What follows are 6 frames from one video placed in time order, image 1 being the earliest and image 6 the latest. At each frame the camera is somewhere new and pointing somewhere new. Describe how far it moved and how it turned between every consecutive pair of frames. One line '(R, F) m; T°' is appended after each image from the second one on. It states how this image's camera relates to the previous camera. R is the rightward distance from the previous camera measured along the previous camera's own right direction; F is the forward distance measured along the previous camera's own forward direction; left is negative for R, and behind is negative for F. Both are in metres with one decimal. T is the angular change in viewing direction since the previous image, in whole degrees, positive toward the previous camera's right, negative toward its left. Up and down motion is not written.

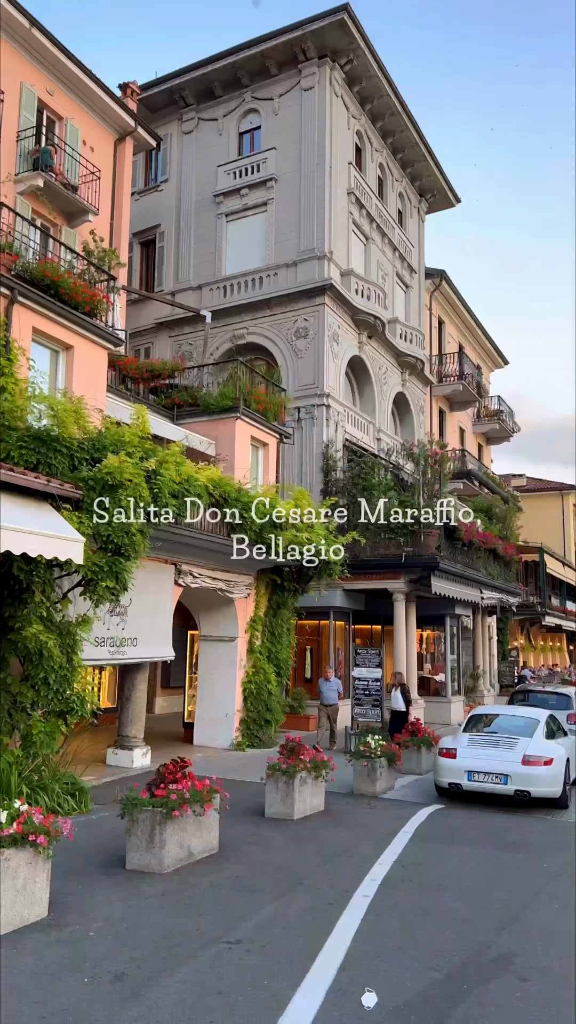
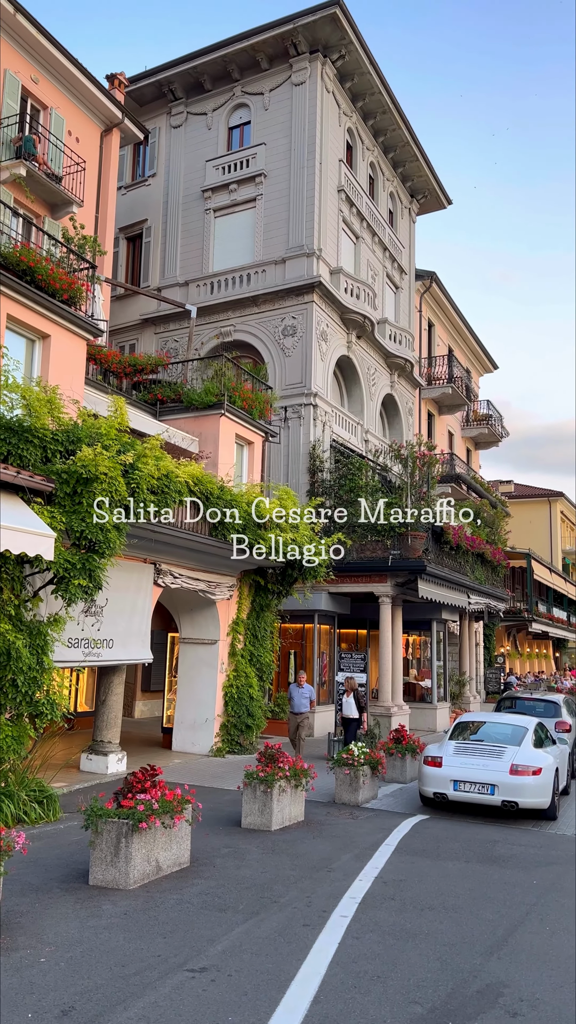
(+0.1, +0.4) m; +1°
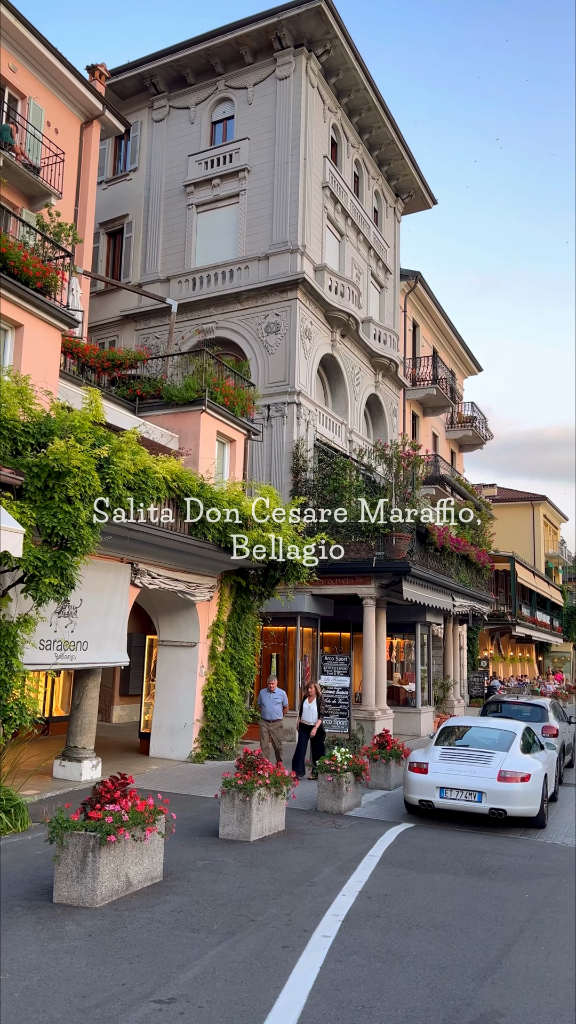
(0.0, +0.4) m; +1°
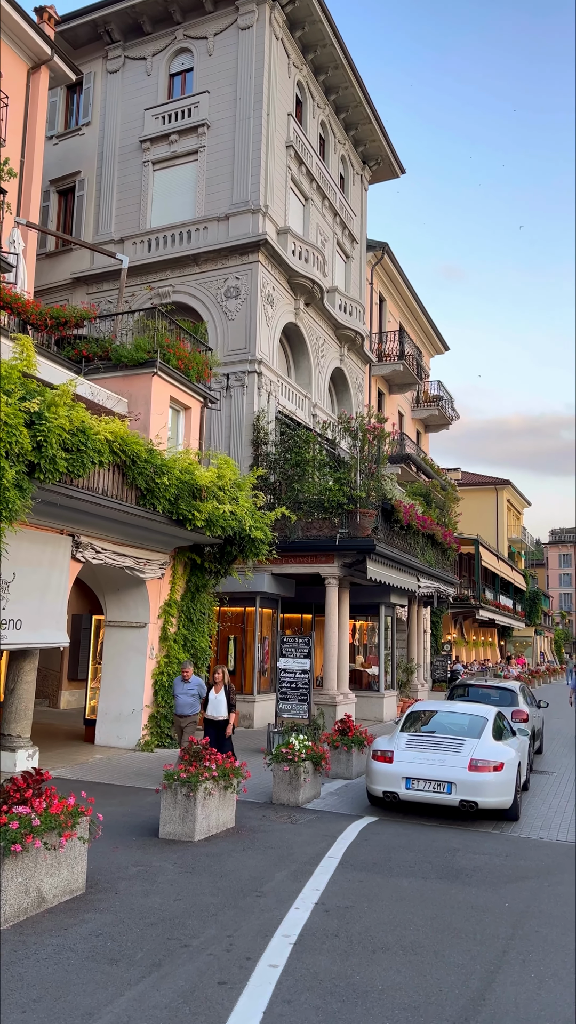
(+0.1, +1.0) m; +3°
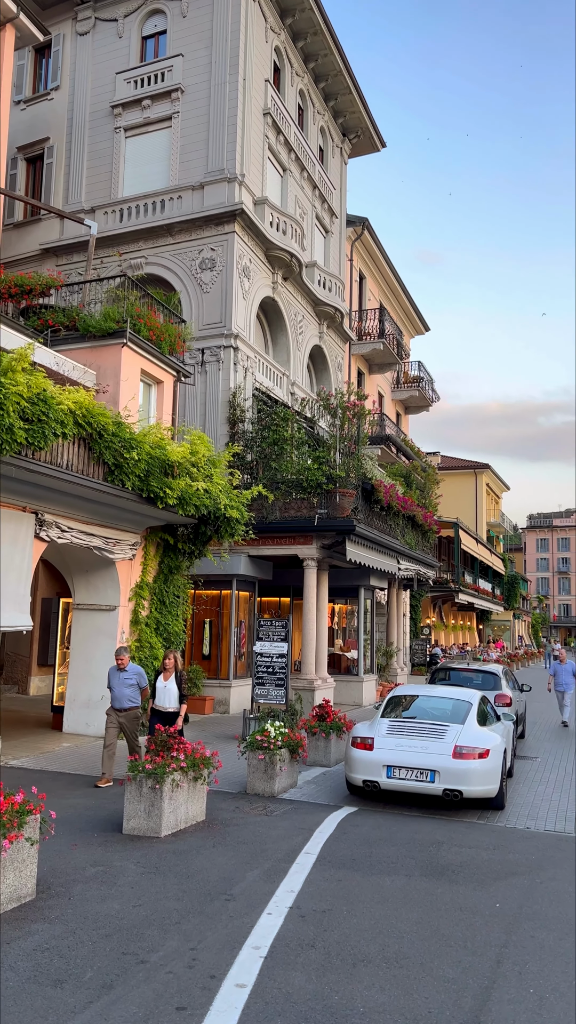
(0.0, +0.5) m; +1°
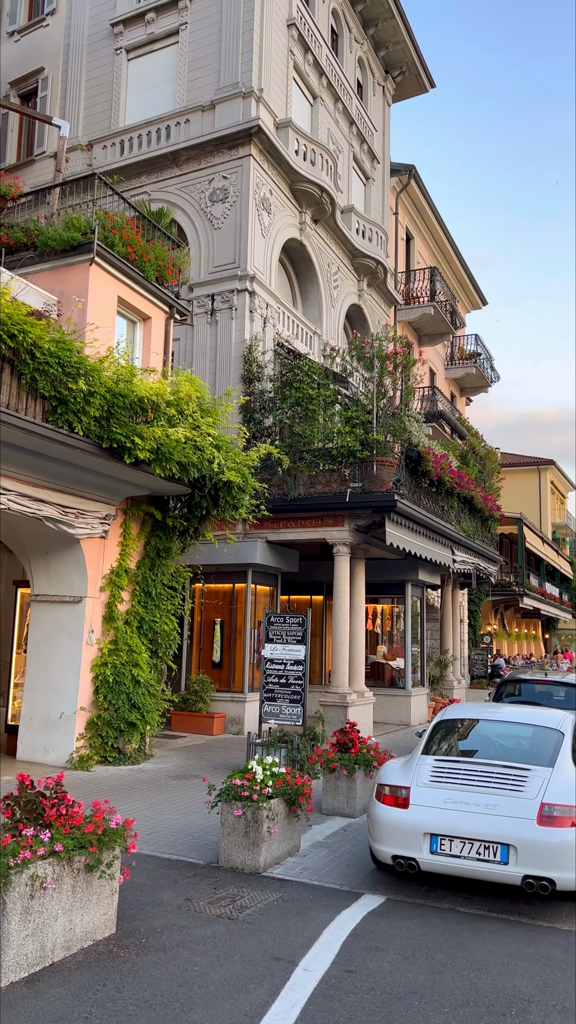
(+0.5, +3.2) m; -4°
